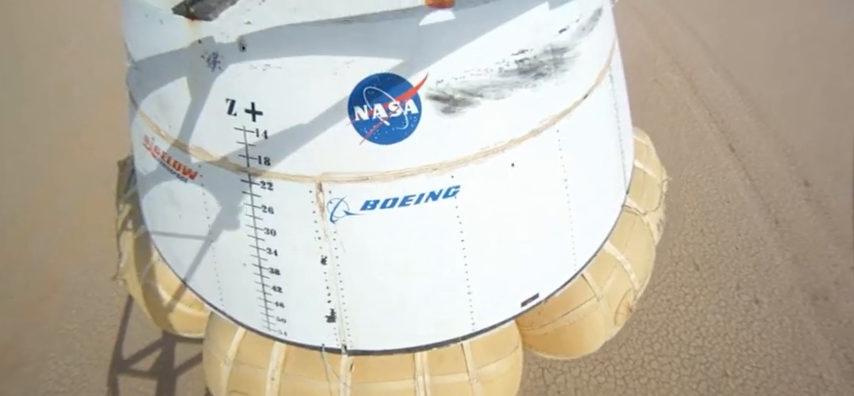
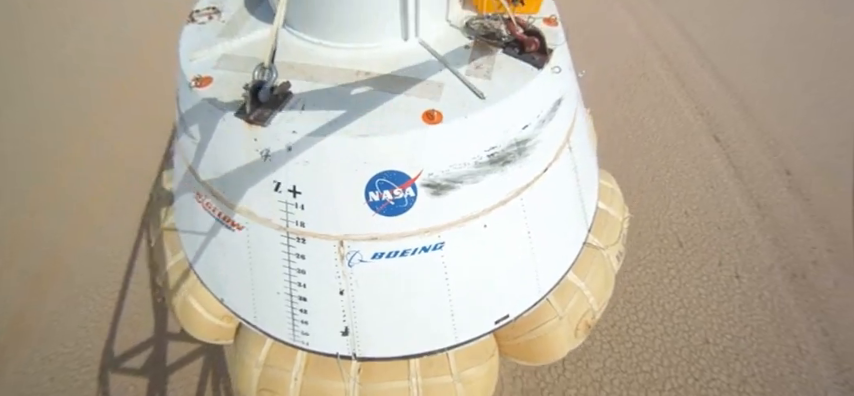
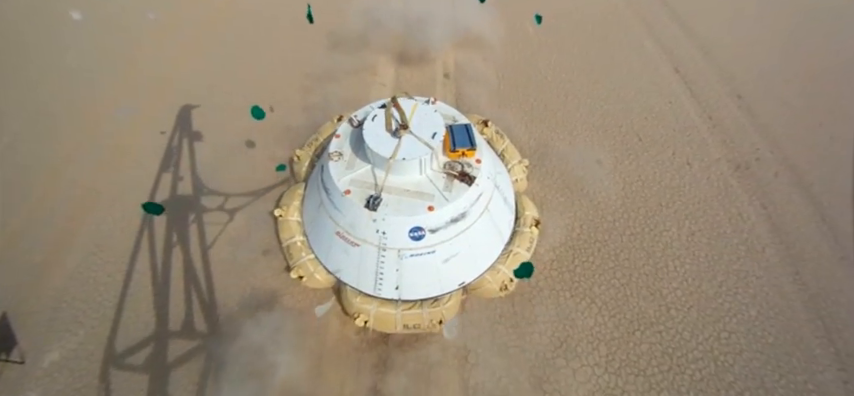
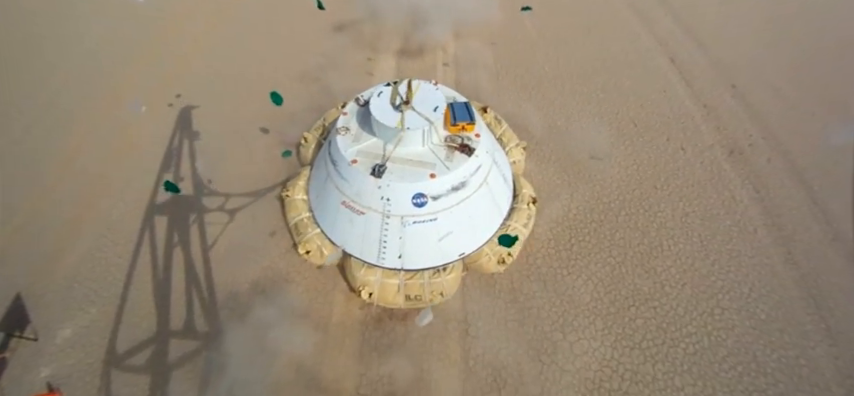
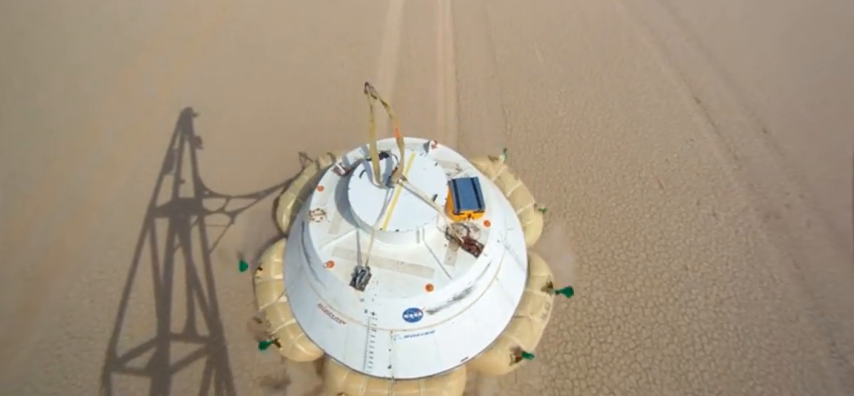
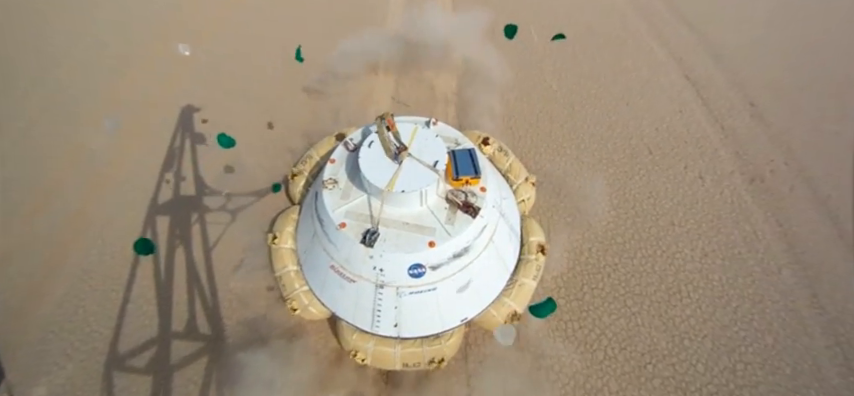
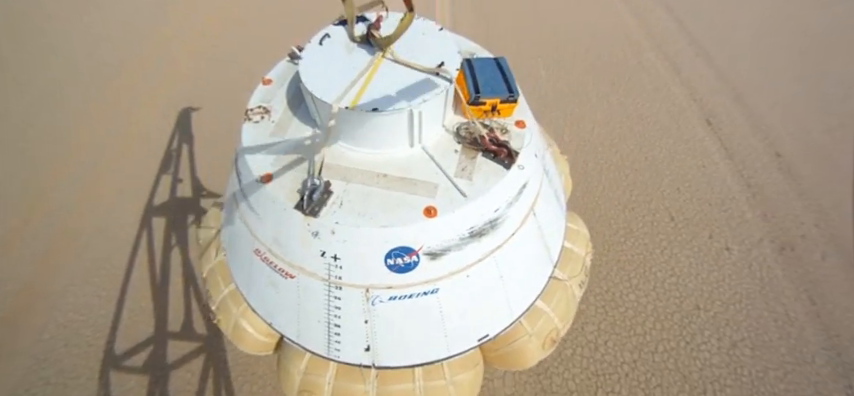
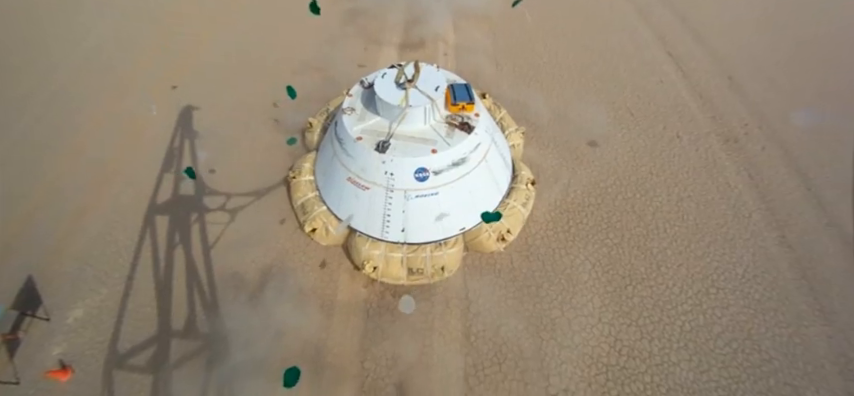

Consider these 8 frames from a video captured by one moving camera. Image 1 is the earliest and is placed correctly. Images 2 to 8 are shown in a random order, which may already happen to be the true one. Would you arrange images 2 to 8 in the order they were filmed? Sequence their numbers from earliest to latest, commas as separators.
2, 7, 5, 6, 3, 4, 8
